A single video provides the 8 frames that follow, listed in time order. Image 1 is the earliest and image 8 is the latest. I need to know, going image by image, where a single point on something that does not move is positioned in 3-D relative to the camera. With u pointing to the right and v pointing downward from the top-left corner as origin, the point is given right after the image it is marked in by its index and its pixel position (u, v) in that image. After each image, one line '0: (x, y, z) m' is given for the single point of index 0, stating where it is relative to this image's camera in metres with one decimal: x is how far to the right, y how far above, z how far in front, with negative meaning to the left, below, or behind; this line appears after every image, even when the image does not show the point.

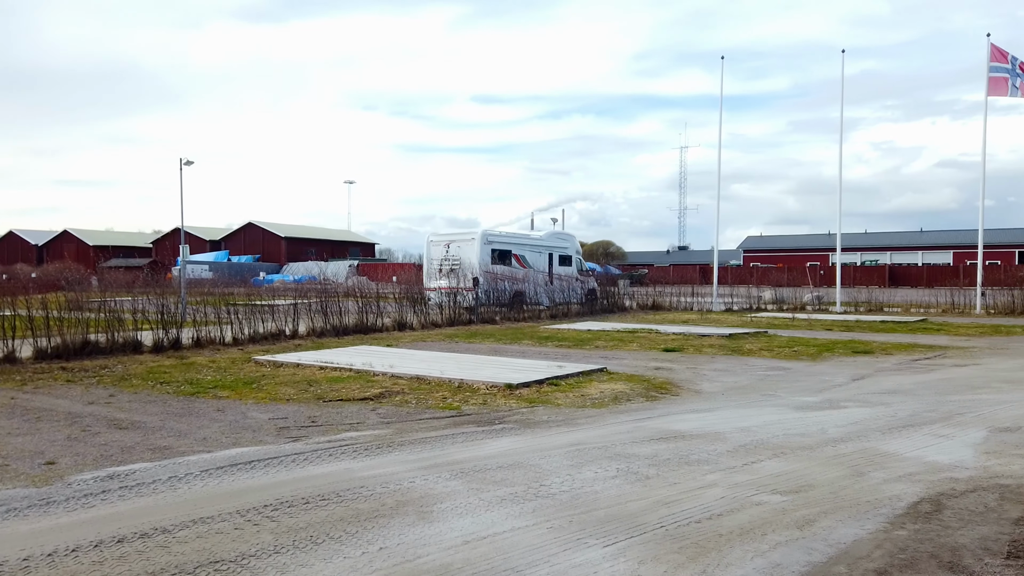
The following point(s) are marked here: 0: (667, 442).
0: (+1.4, -1.4, +6.9) m
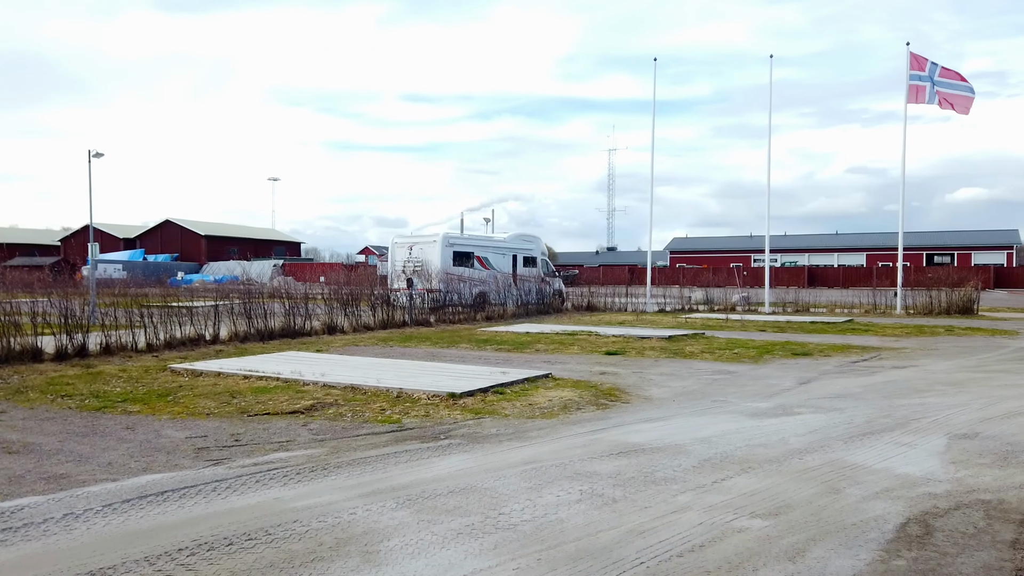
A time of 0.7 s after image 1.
0: (+1.0, -1.5, +6.4) m
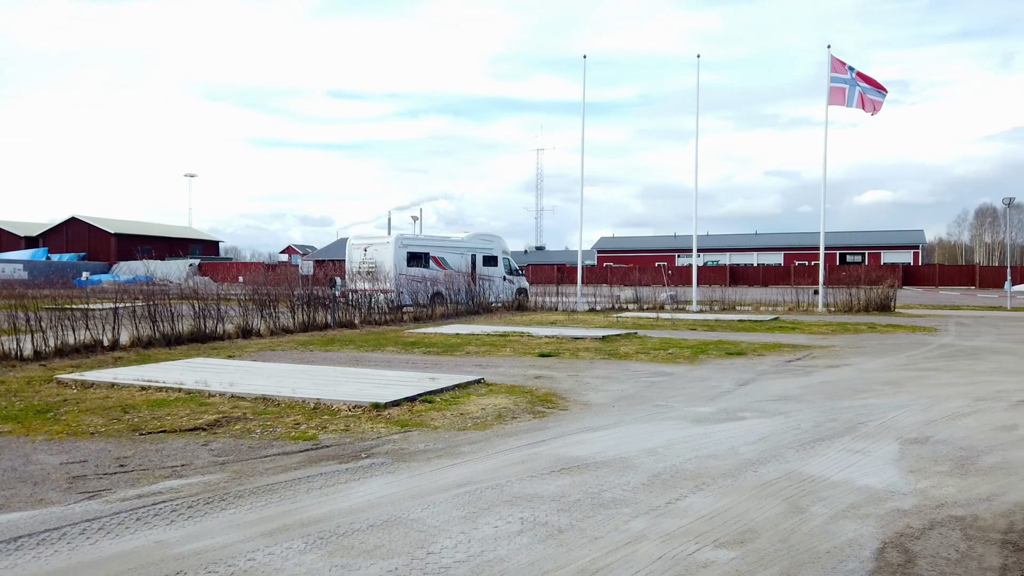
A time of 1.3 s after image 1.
0: (+0.4, -1.4, +5.8) m
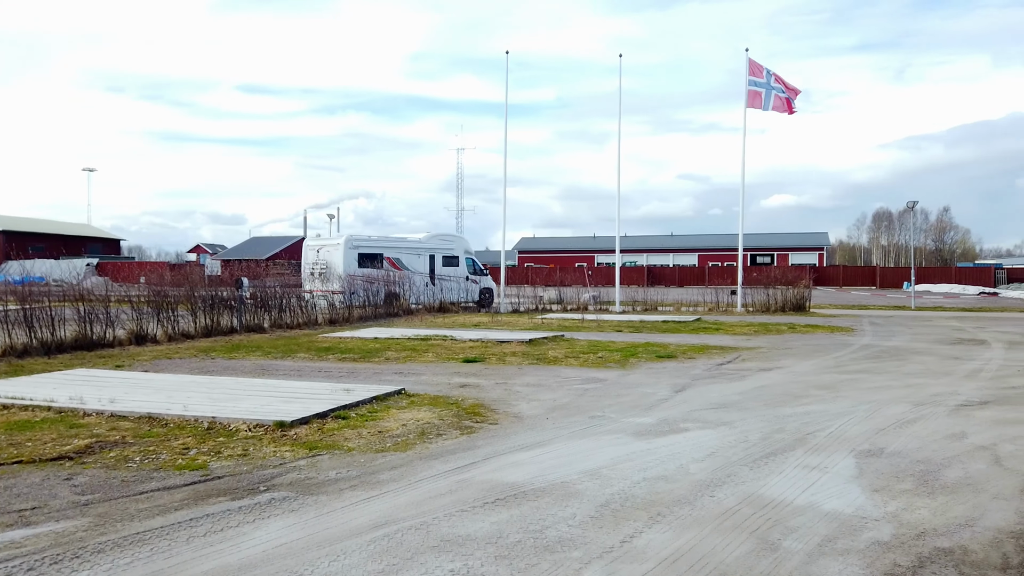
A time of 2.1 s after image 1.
0: (0.0, -1.5, +5.0) m
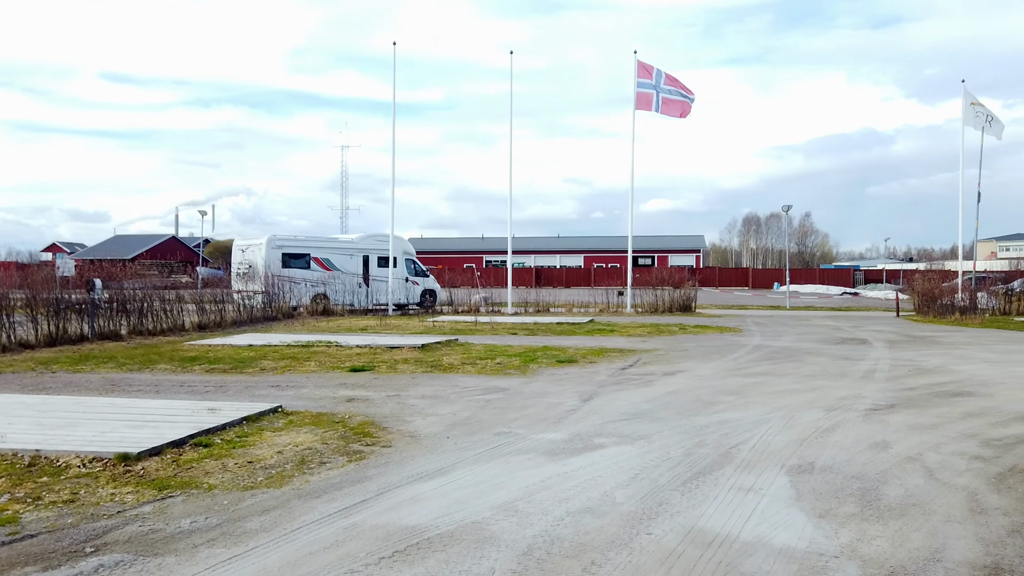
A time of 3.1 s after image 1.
0: (-0.6, -1.5, +4.1) m
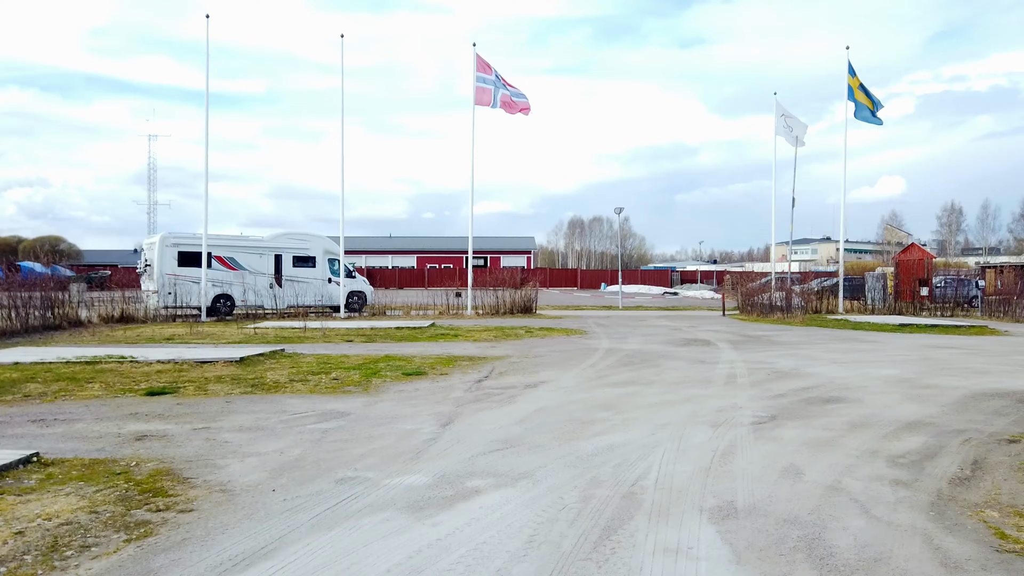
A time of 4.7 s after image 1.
0: (-1.0, -1.5, +2.4) m
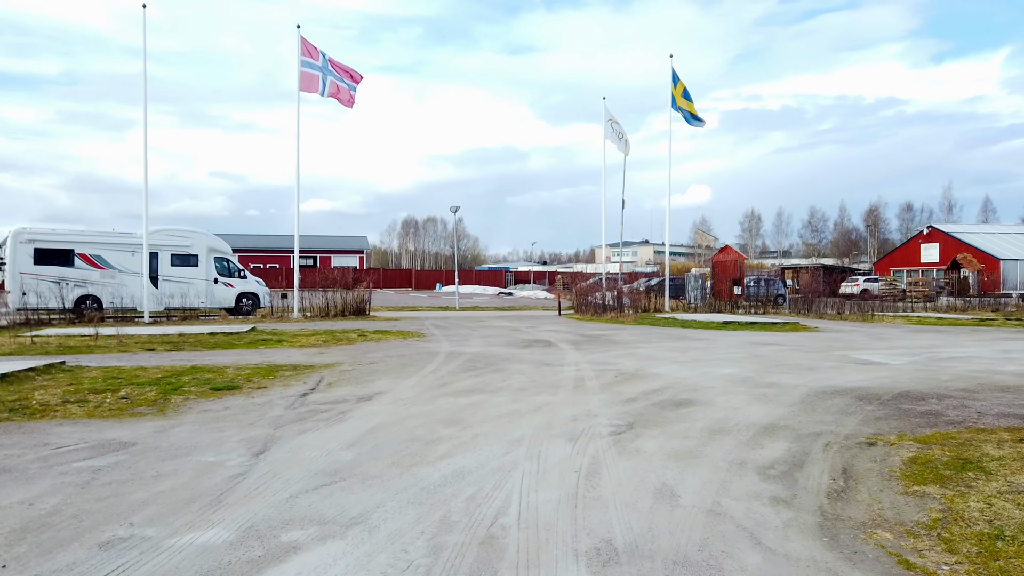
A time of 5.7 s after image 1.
0: (-1.3, -1.5, +1.1) m
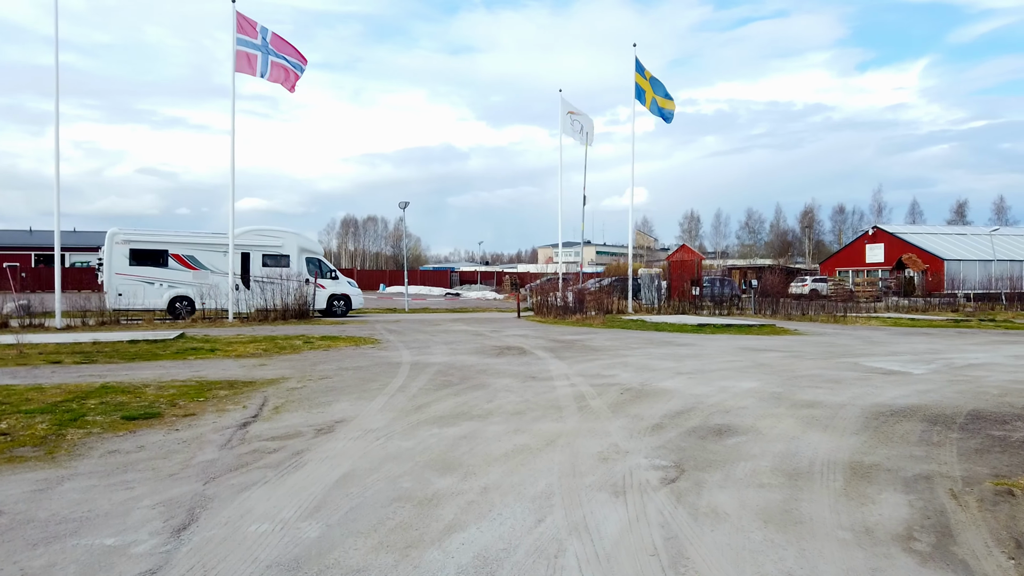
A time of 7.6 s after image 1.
0: (-0.7, -1.5, -0.8) m
